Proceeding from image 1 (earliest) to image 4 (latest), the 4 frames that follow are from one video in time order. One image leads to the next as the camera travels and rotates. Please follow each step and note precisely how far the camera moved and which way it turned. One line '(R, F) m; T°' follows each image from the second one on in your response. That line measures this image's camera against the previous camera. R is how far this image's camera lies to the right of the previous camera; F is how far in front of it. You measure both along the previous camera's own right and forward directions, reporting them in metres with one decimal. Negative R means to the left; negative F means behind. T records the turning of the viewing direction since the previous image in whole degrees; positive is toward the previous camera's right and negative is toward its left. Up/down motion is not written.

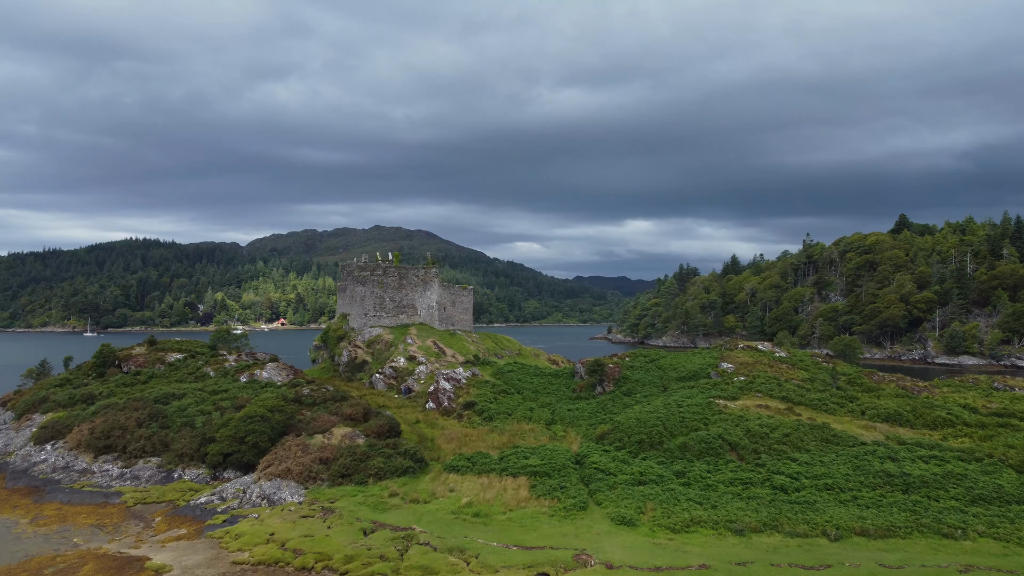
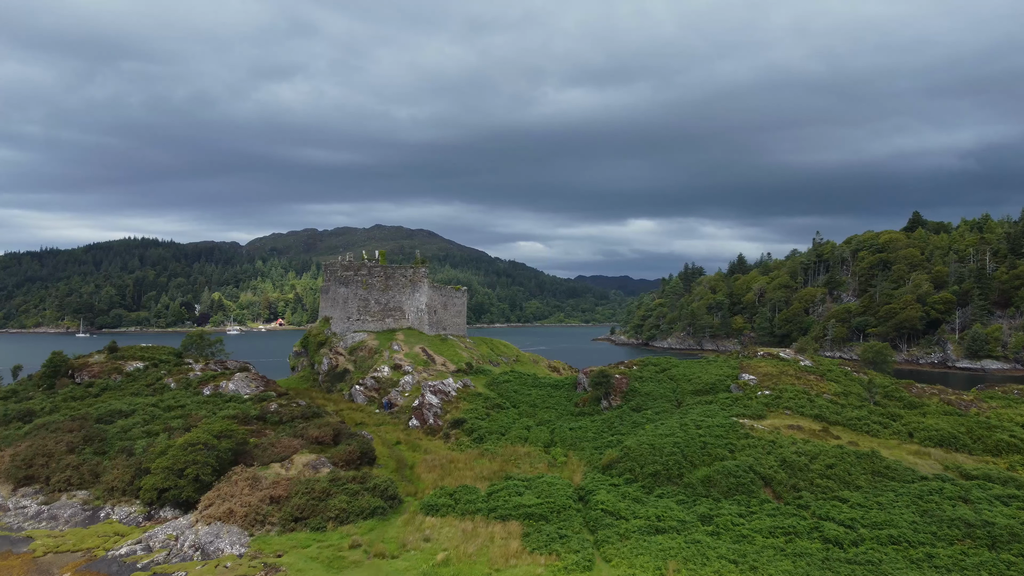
(+0.5, +3.7) m; 0°
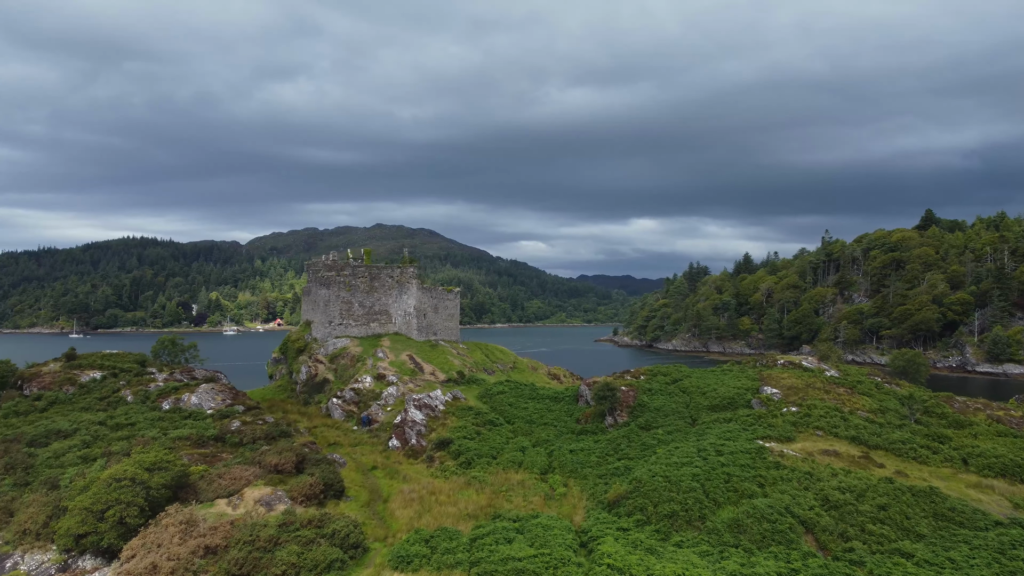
(+0.5, +3.2) m; 0°
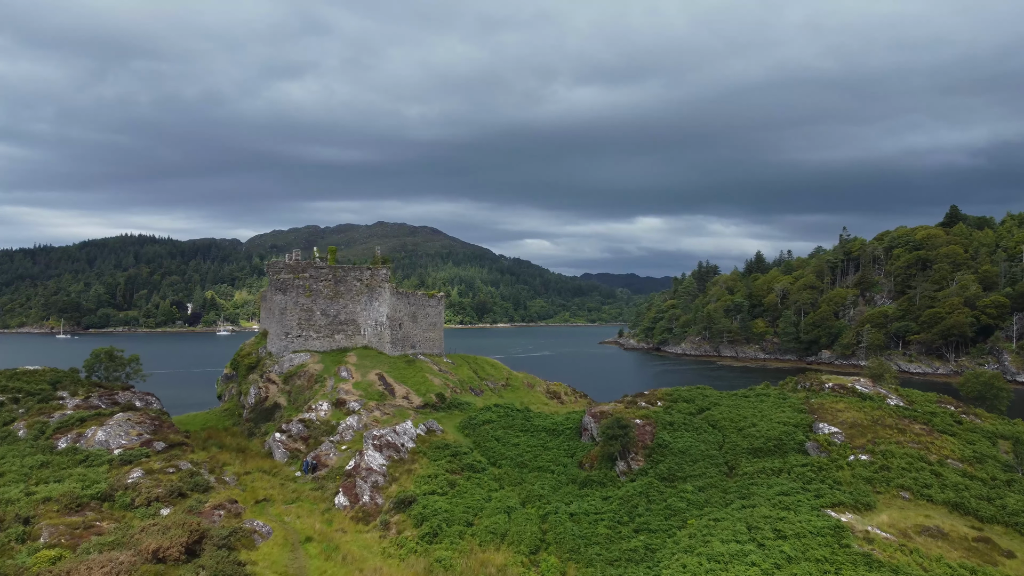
(+0.8, +5.8) m; 0°
